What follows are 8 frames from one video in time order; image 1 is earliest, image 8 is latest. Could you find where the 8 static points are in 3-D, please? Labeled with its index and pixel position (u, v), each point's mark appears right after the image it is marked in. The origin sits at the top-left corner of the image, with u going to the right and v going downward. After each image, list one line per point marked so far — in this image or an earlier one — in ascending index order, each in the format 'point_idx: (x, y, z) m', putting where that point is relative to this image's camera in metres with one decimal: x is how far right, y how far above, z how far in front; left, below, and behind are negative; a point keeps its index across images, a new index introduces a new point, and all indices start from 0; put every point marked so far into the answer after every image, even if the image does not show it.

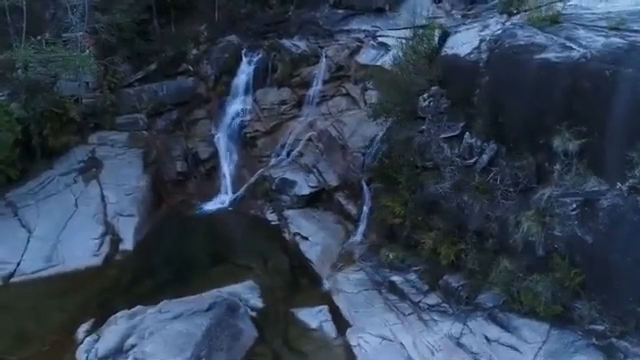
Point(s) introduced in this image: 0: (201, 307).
0: (-1.3, -1.4, +6.9) m
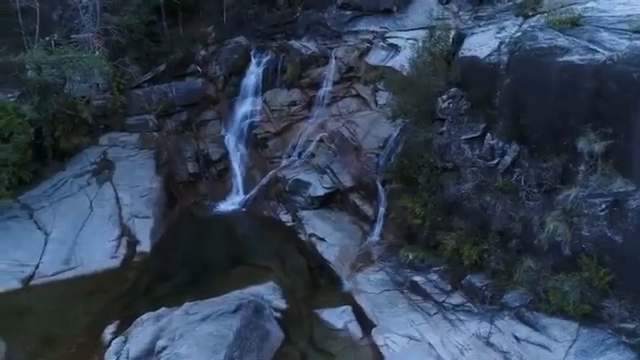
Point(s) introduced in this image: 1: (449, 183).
0: (-1.0, -1.4, +7.0) m
1: (+1.6, 0.0, +8.0) m
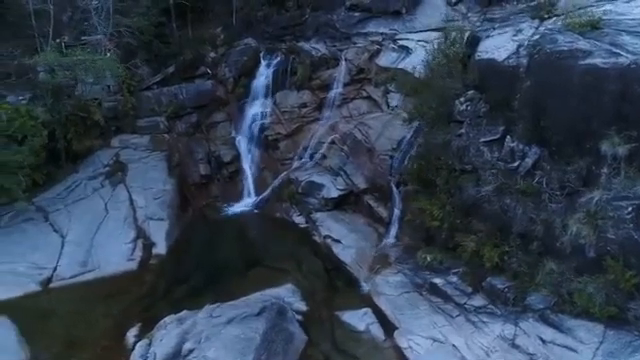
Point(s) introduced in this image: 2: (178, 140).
0: (-0.7, -1.4, +7.0) m
1: (+1.8, -0.1, +8.0) m
2: (-2.7, +0.8, +12.5) m
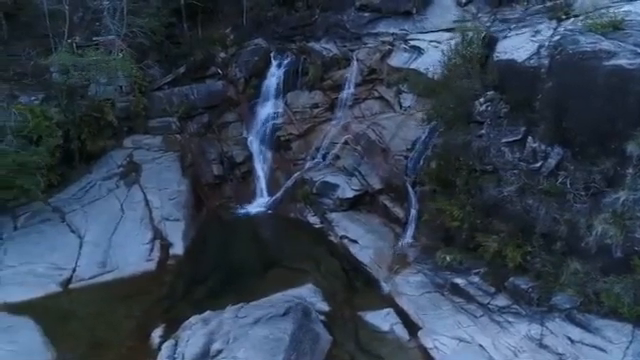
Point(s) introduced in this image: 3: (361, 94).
0: (-0.5, -1.4, +7.0) m
1: (+2.1, -0.1, +8.0) m
2: (-2.5, +0.8, +12.5) m
3: (+0.8, +1.7, +12.6) m
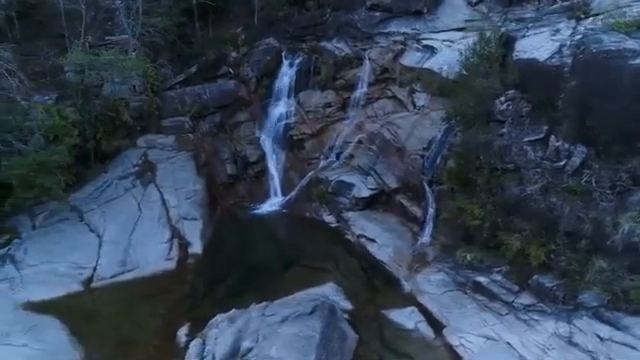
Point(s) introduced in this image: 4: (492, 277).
0: (-0.2, -1.4, +7.0) m
1: (+2.4, -0.1, +8.1) m
2: (-2.2, +0.8, +12.5) m
3: (+1.1, +1.7, +12.6) m
4: (+2.1, -1.2, +7.8) m
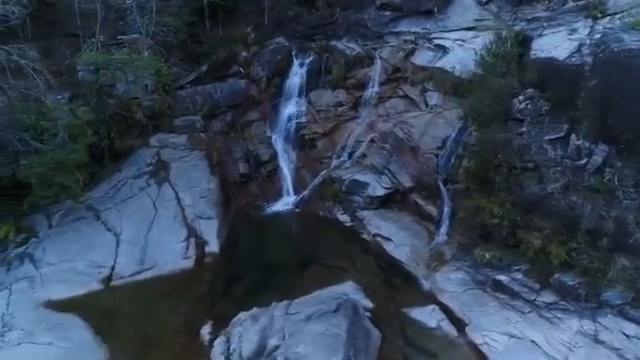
0: (+0.1, -1.4, +7.0) m
1: (+2.6, 0.0, +8.1) m
2: (-2.0, +0.8, +12.5) m
3: (+1.3, +1.7, +12.6) m
4: (+2.3, -1.2, +7.8) m
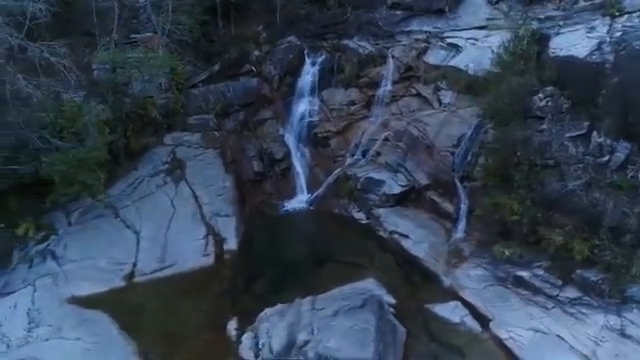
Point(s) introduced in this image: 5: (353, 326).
0: (+0.4, -1.4, +7.1) m
1: (+2.9, 0.0, +8.1) m
2: (-1.7, +0.8, +12.5) m
3: (+1.6, +1.7, +12.7) m
4: (+2.6, -1.1, +7.9) m
5: (+0.3, -1.5, +6.6) m
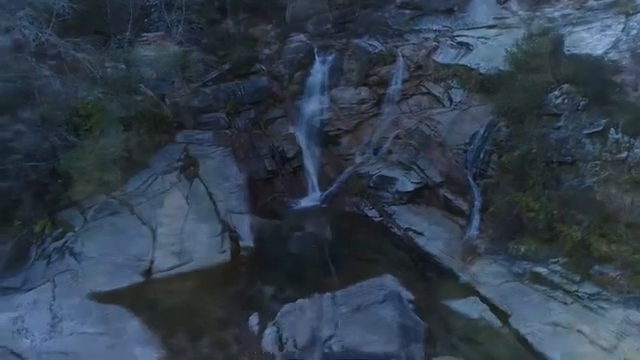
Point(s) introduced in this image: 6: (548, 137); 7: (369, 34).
0: (+0.6, -1.3, +7.1) m
1: (+3.2, 0.0, +8.2) m
2: (-1.5, +0.9, +12.6) m
3: (+1.8, +1.8, +12.7) m
4: (+2.9, -1.1, +7.9) m
5: (+0.6, -1.5, +6.7) m
6: (+3.0, +0.6, +8.6) m
7: (+1.2, +3.3, +14.4) m
